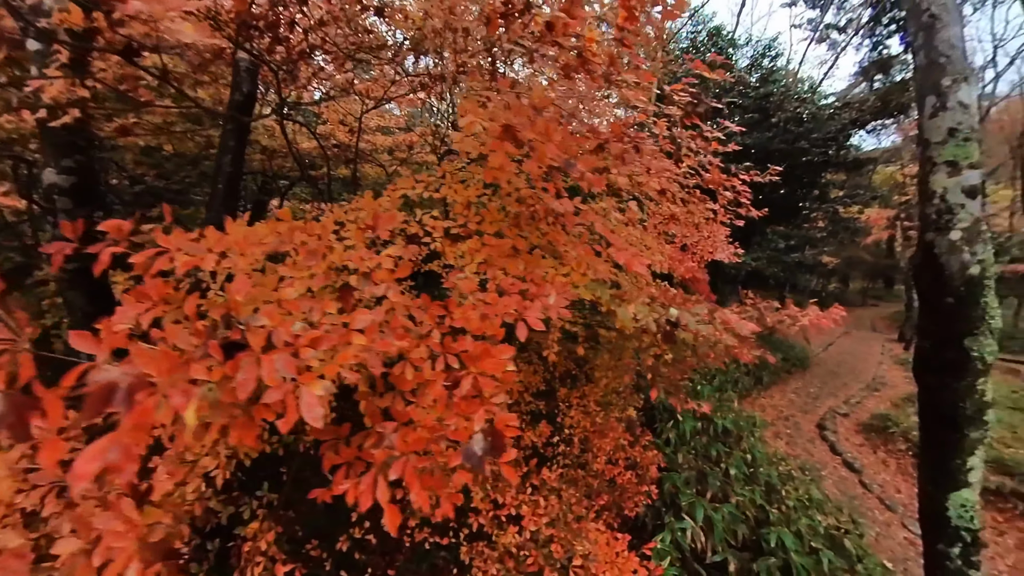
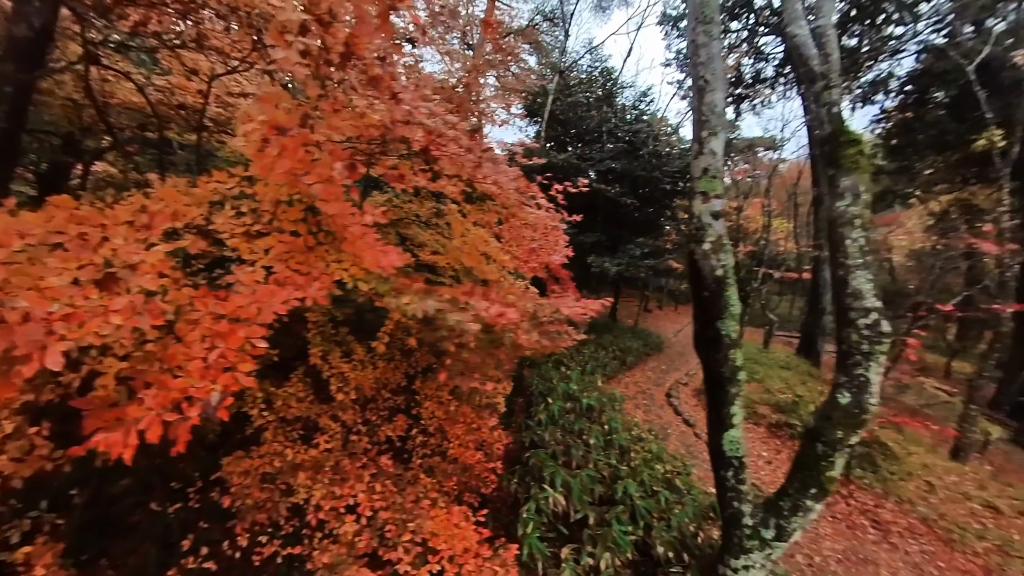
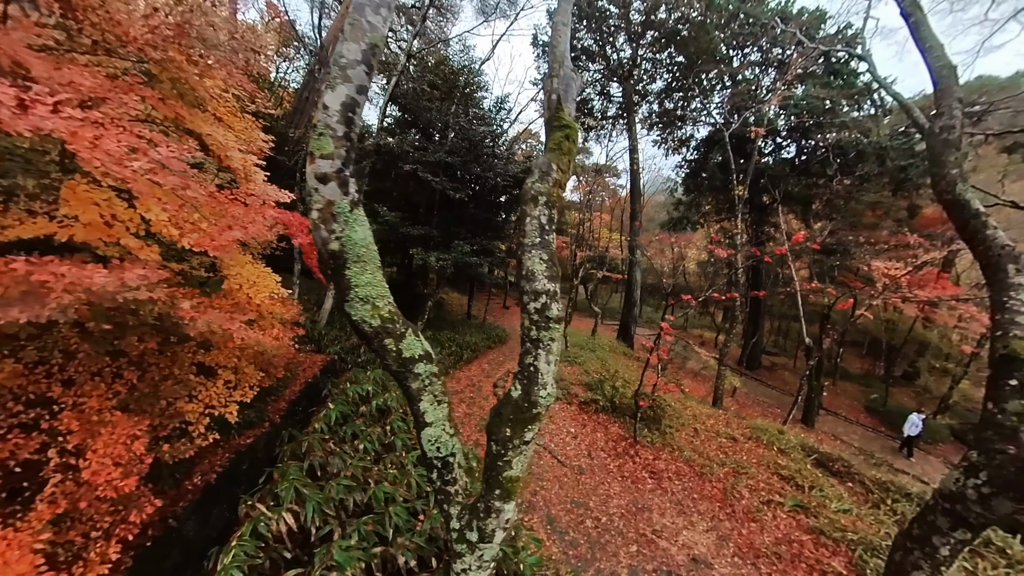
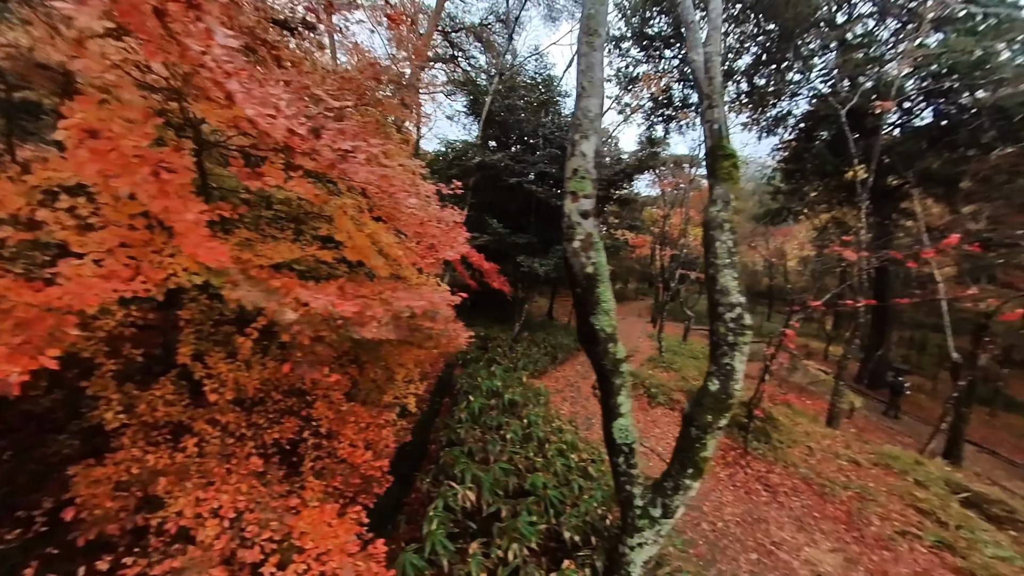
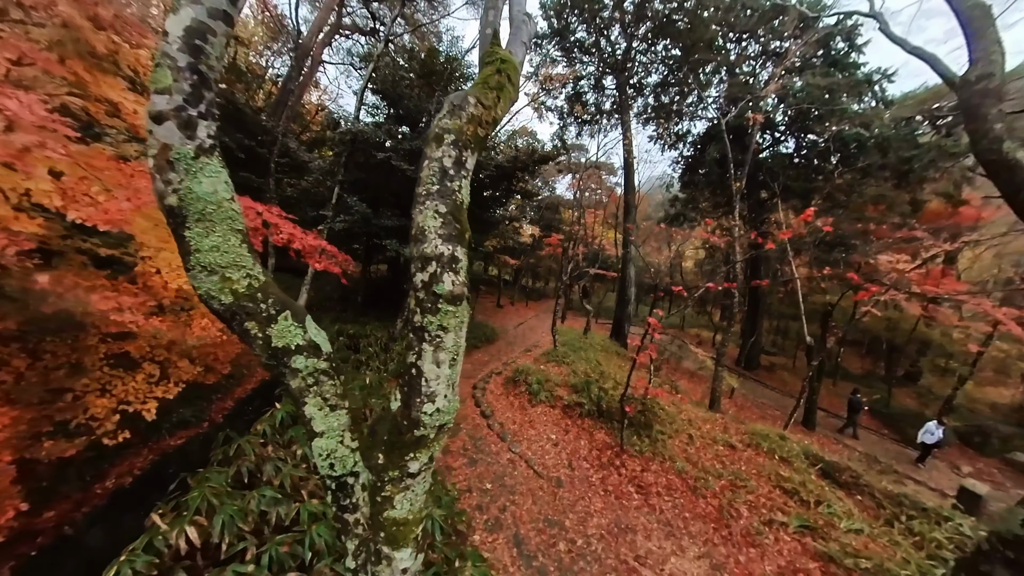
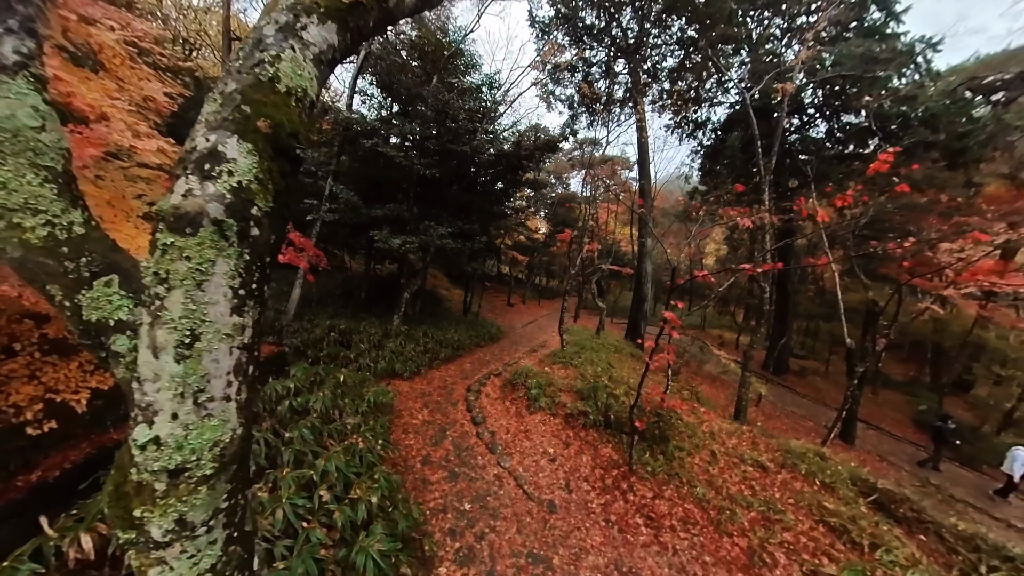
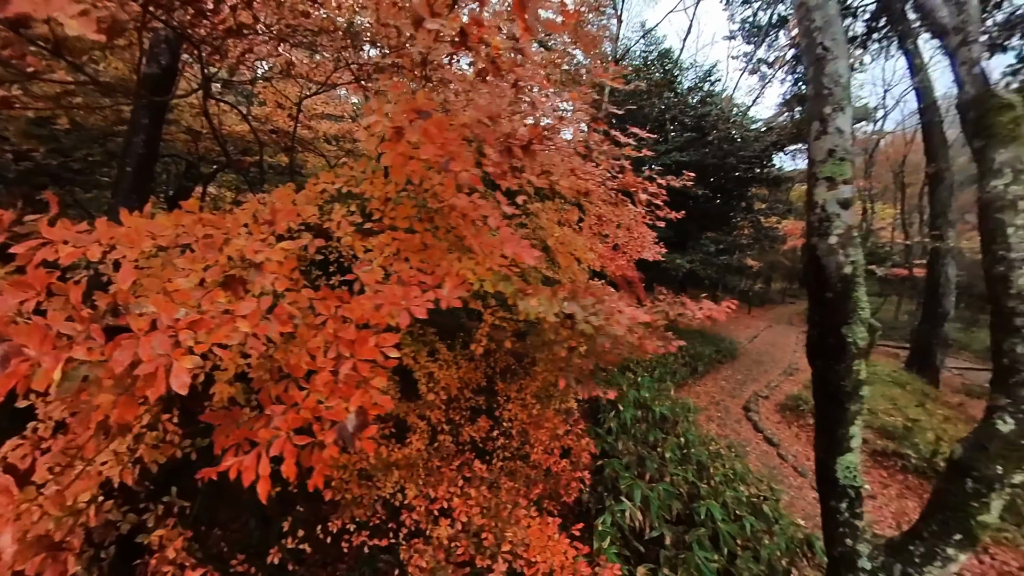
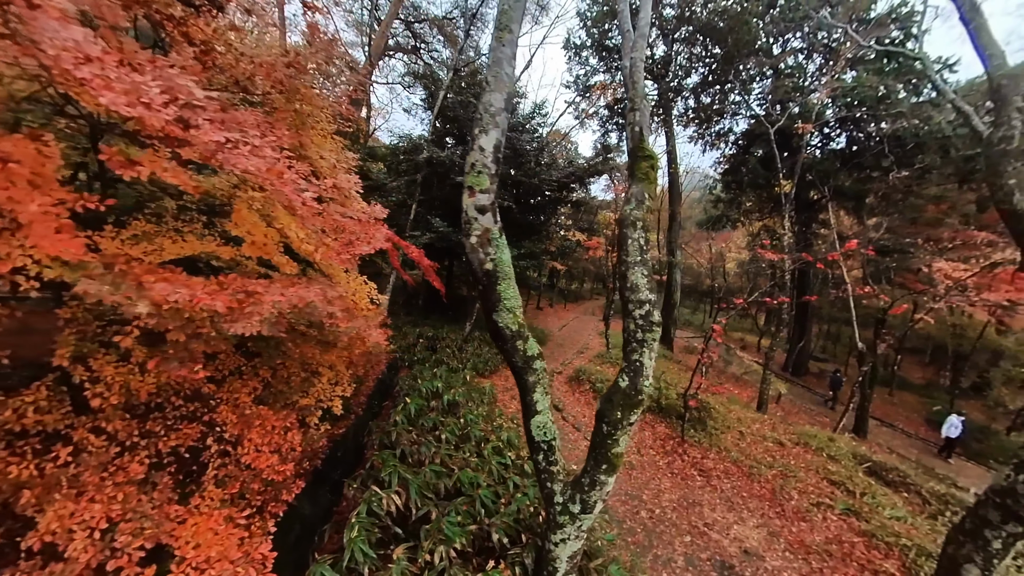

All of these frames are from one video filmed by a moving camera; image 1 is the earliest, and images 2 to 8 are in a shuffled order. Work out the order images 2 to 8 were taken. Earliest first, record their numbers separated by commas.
7, 2, 4, 8, 3, 5, 6
